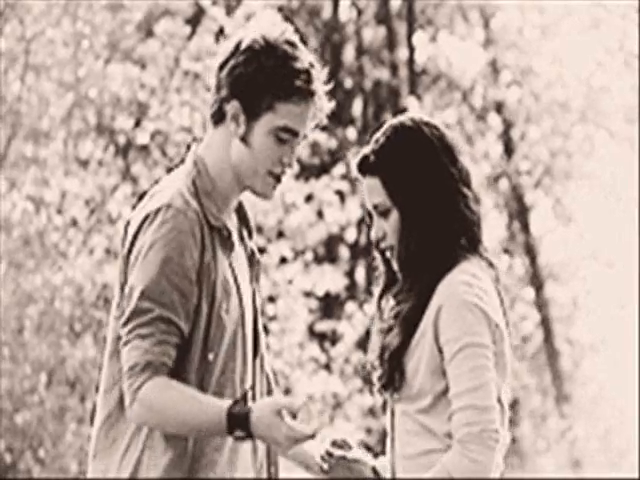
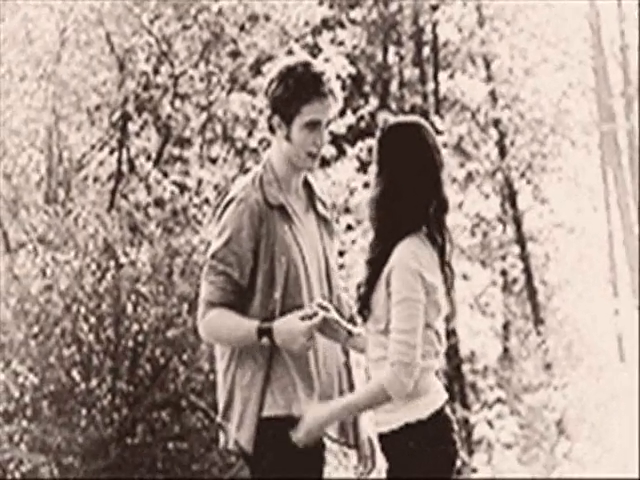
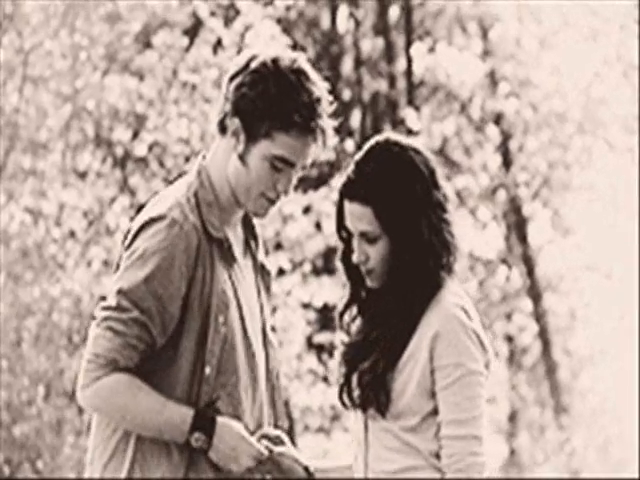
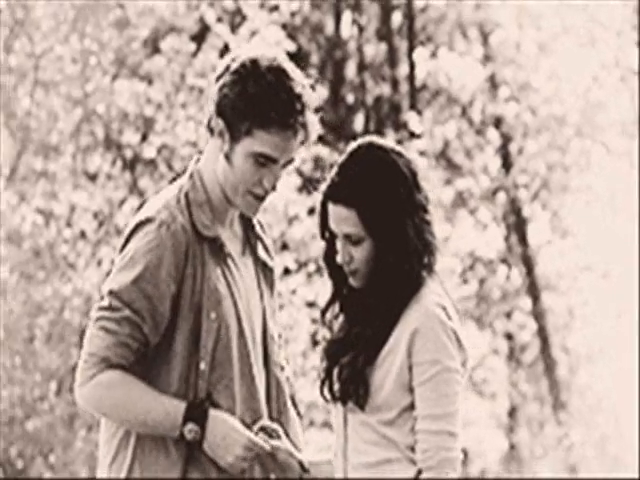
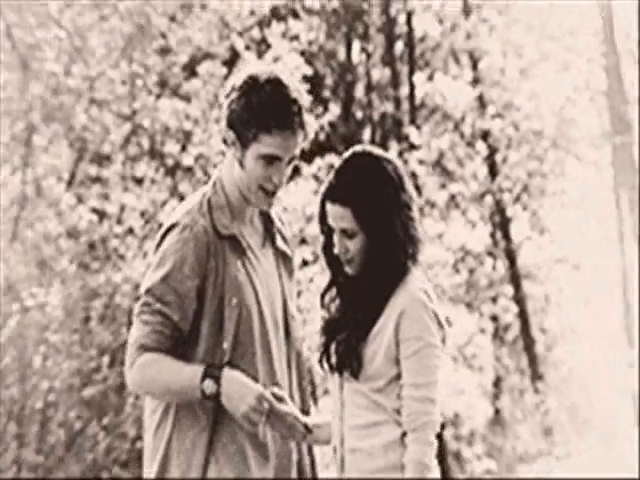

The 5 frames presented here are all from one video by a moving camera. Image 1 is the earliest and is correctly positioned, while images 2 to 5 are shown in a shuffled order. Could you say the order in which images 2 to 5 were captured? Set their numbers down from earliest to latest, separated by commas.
3, 4, 5, 2
